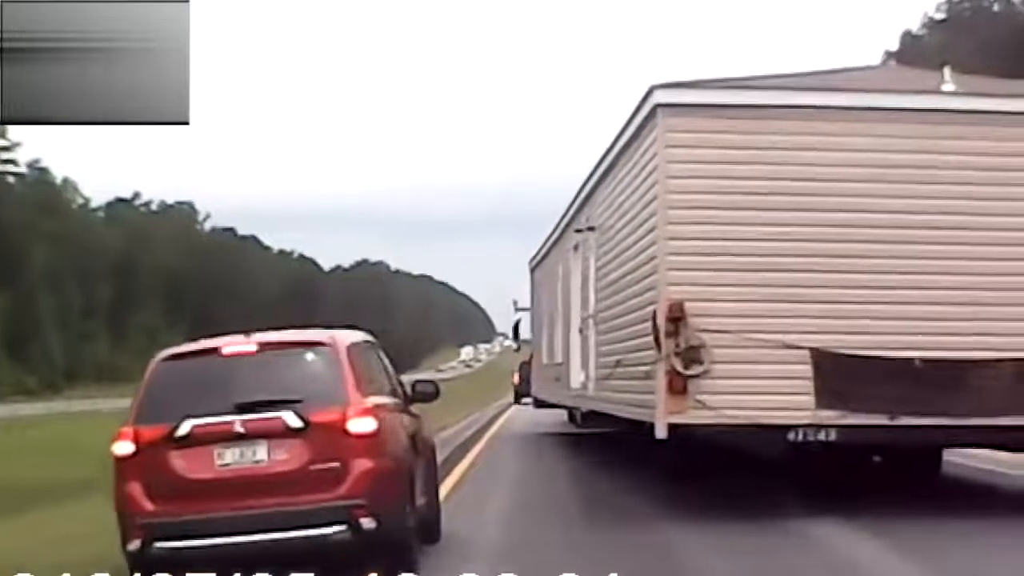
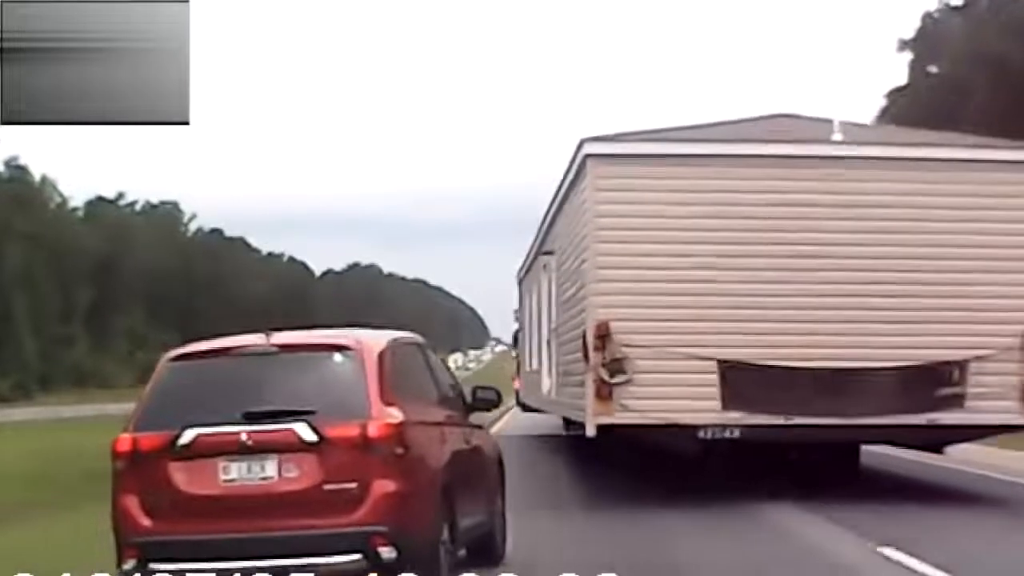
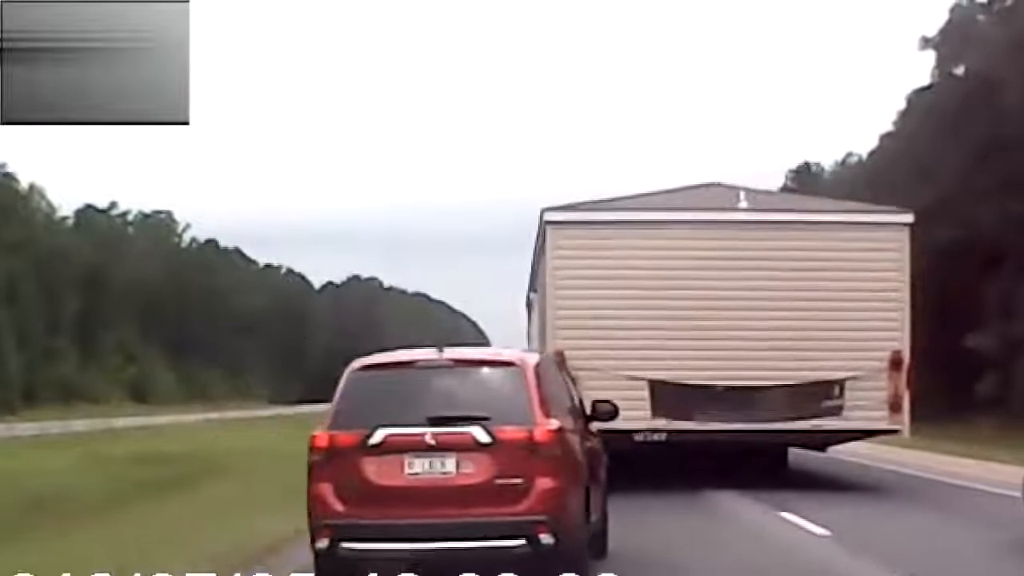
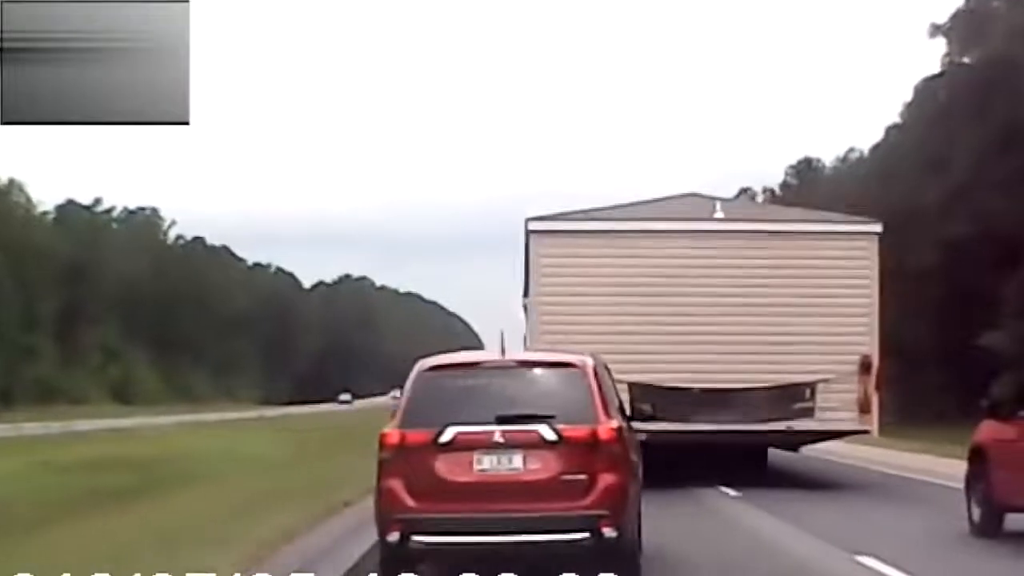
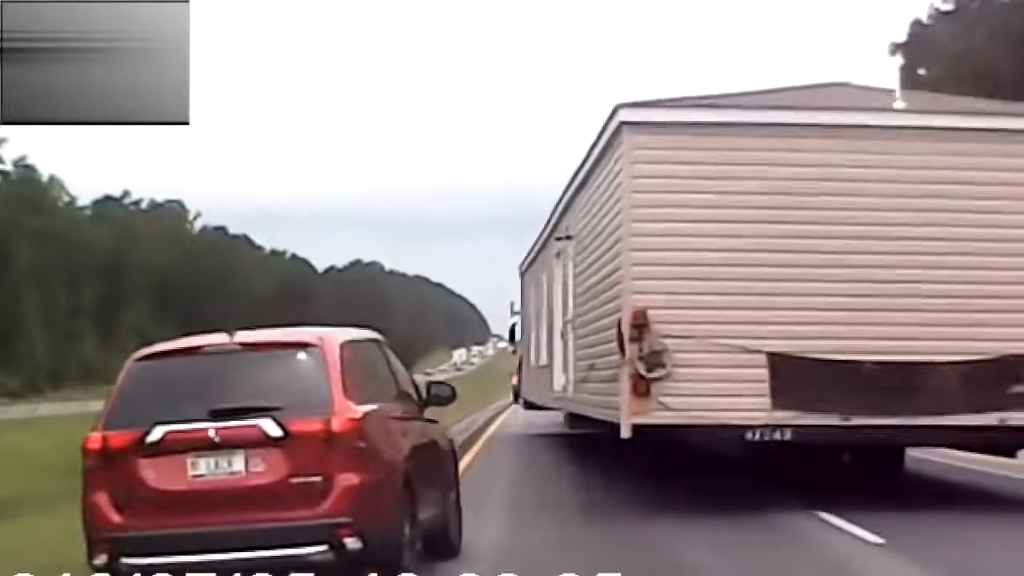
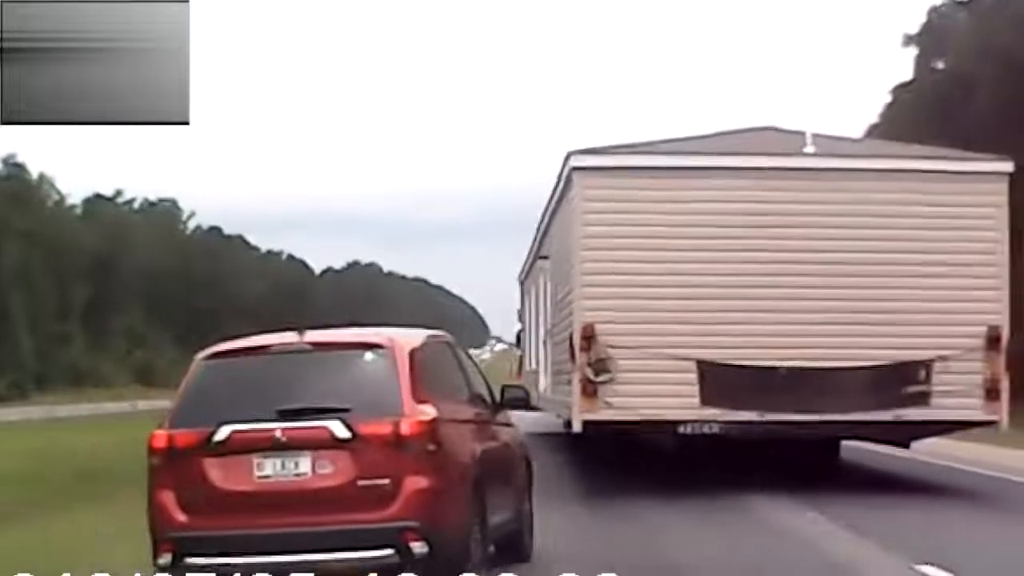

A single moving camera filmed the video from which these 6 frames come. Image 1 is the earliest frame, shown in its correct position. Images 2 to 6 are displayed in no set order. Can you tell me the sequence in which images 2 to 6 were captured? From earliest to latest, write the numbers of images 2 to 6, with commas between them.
5, 2, 6, 3, 4
